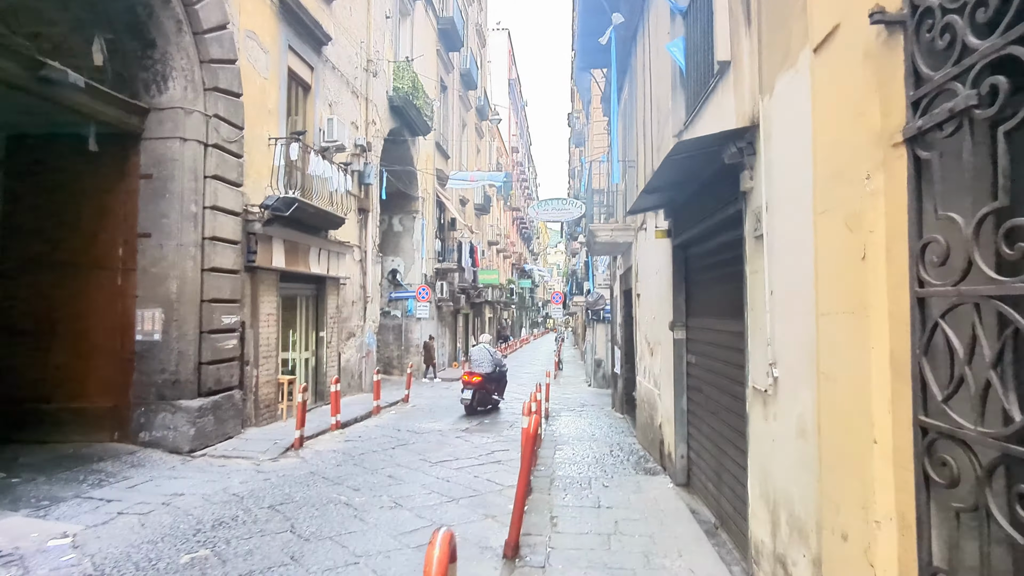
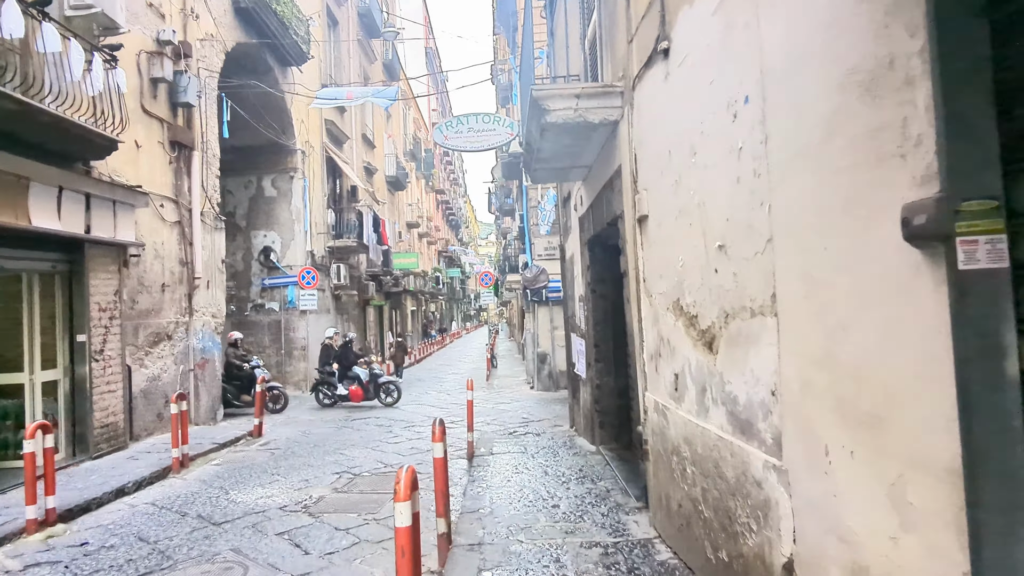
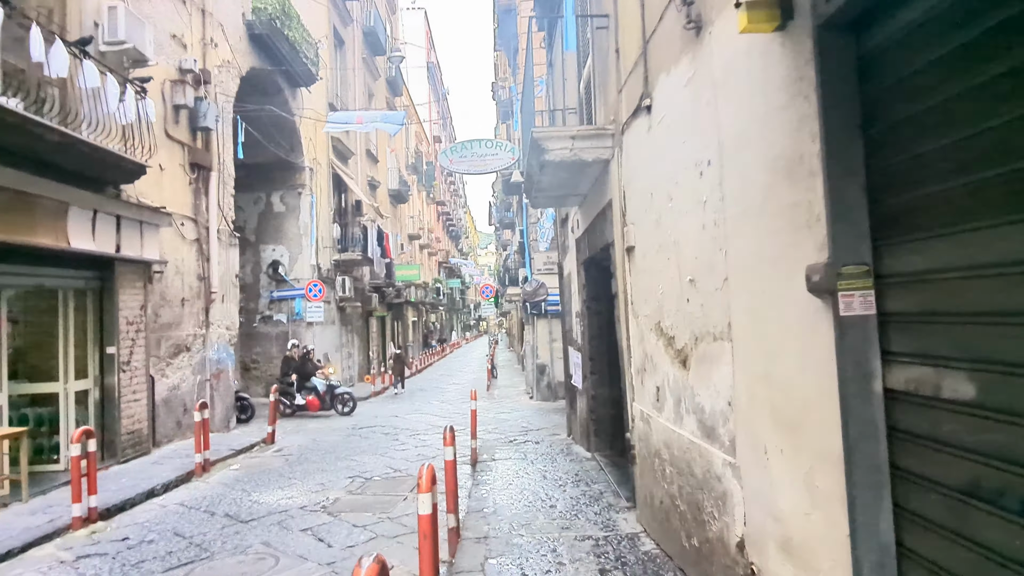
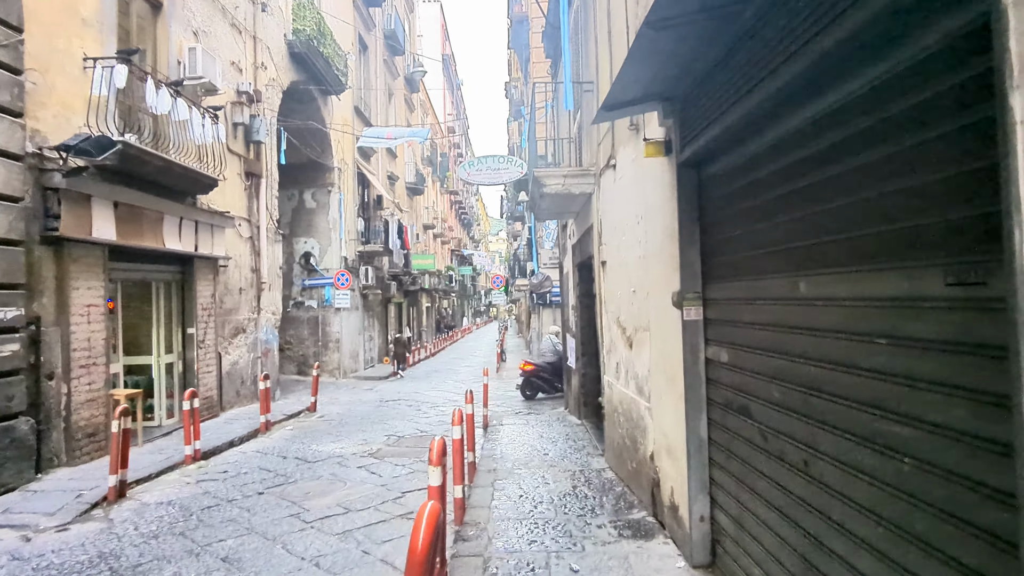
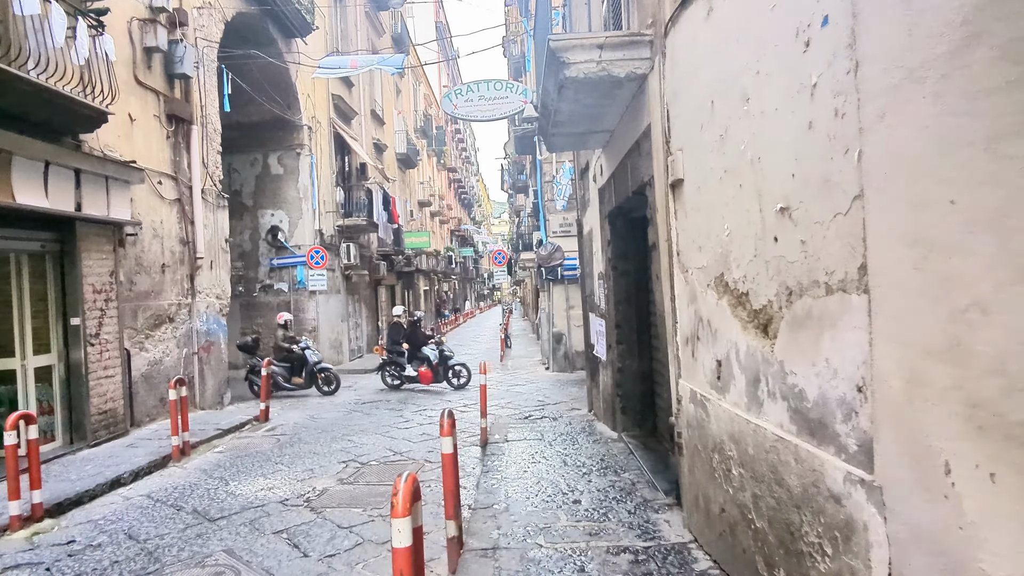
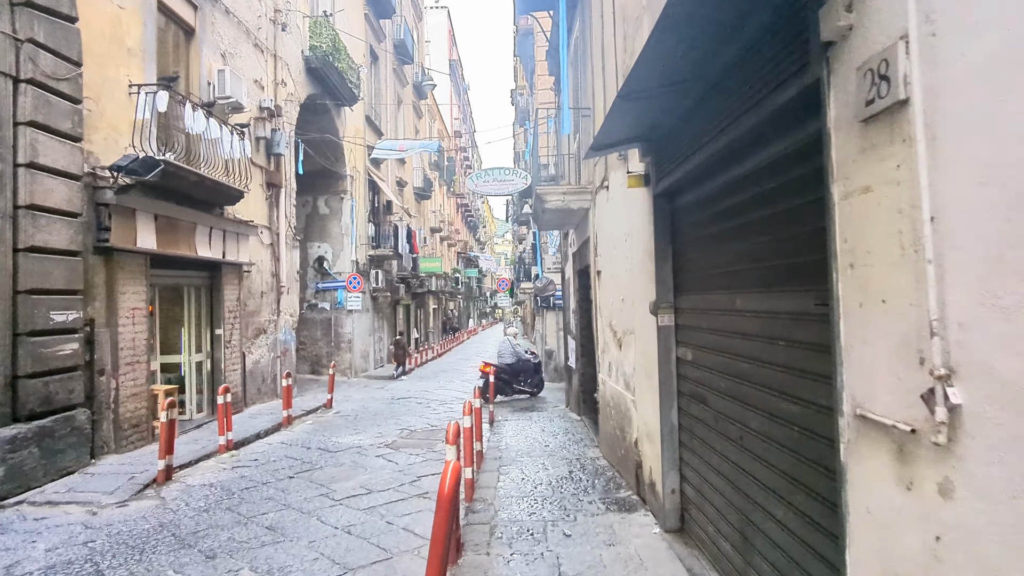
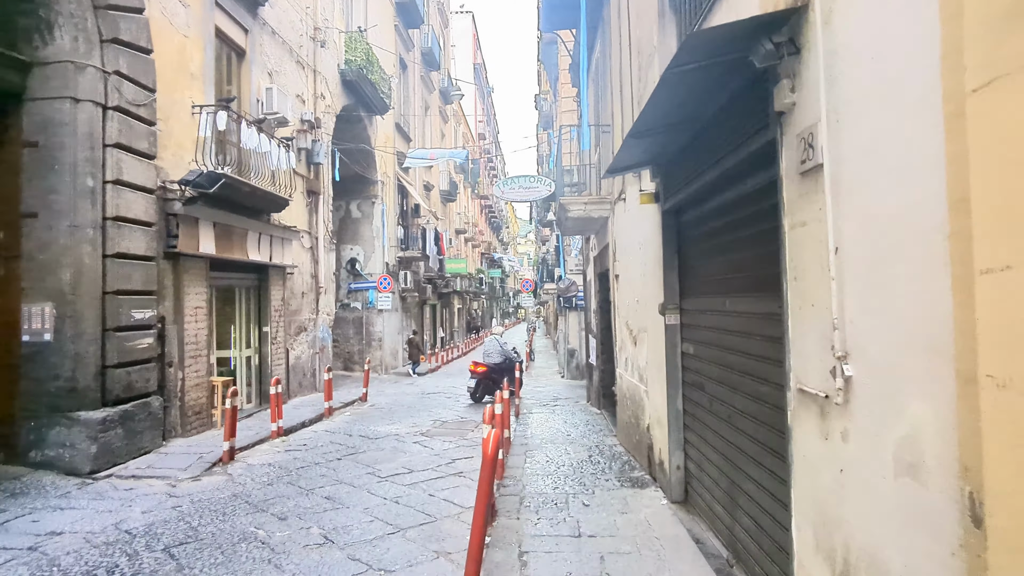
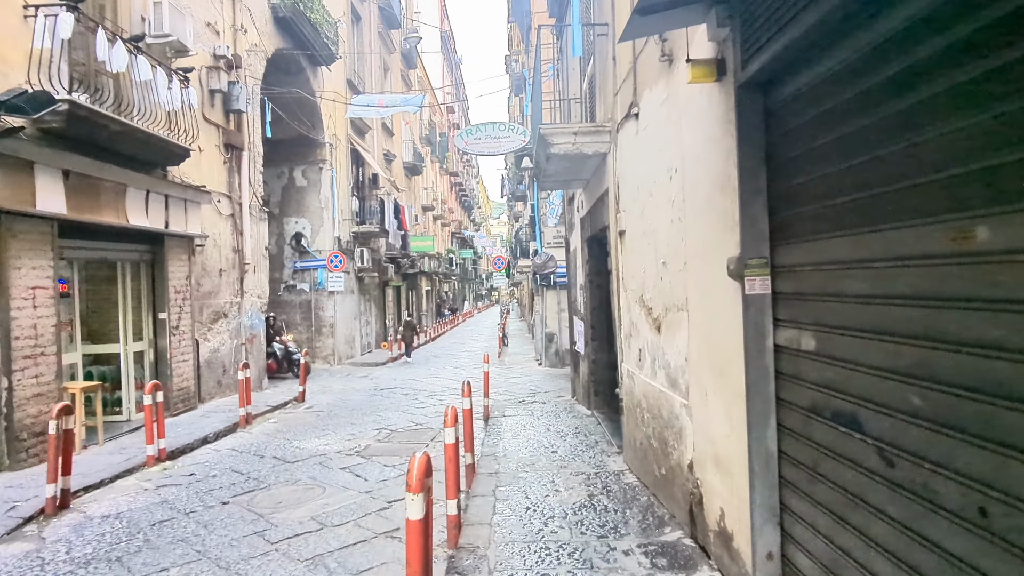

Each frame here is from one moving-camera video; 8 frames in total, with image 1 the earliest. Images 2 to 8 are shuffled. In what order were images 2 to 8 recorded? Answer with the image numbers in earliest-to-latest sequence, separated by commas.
7, 6, 4, 8, 3, 2, 5
